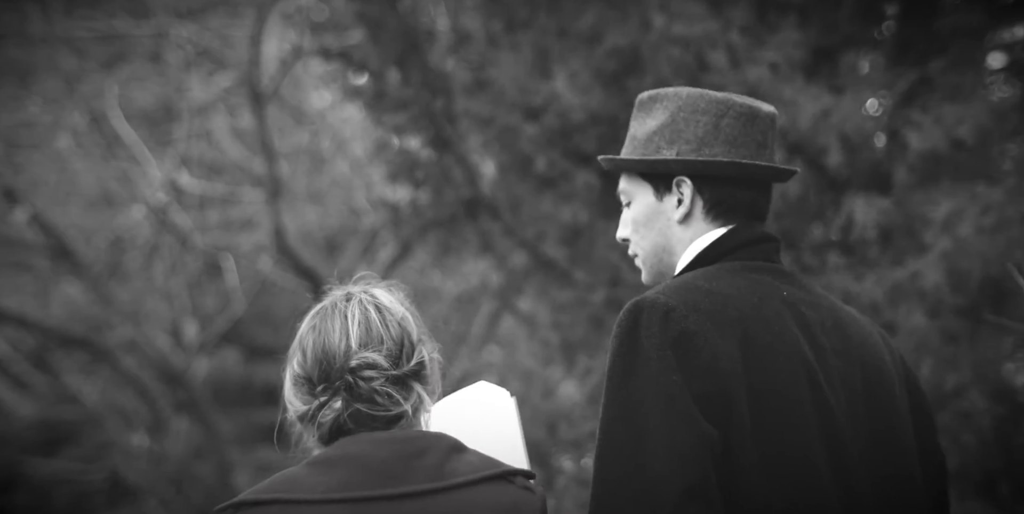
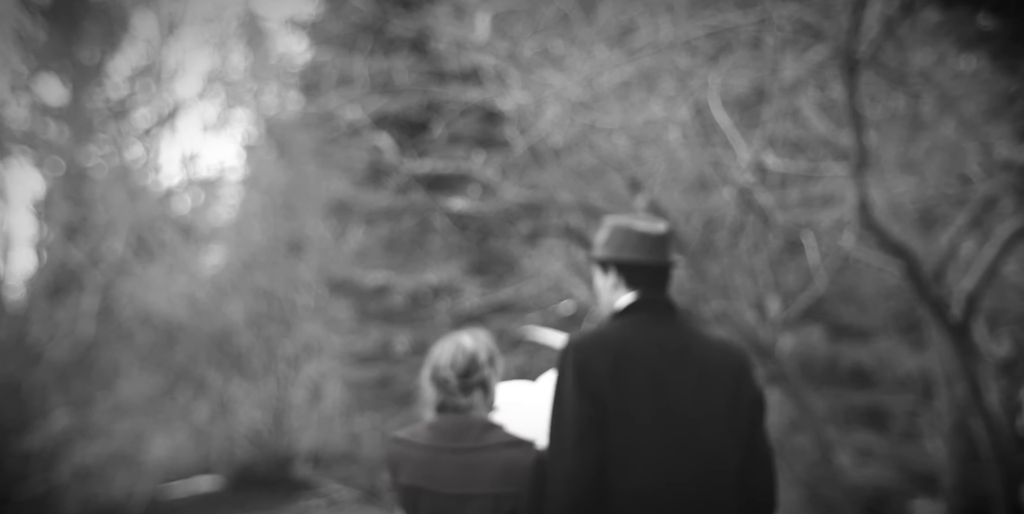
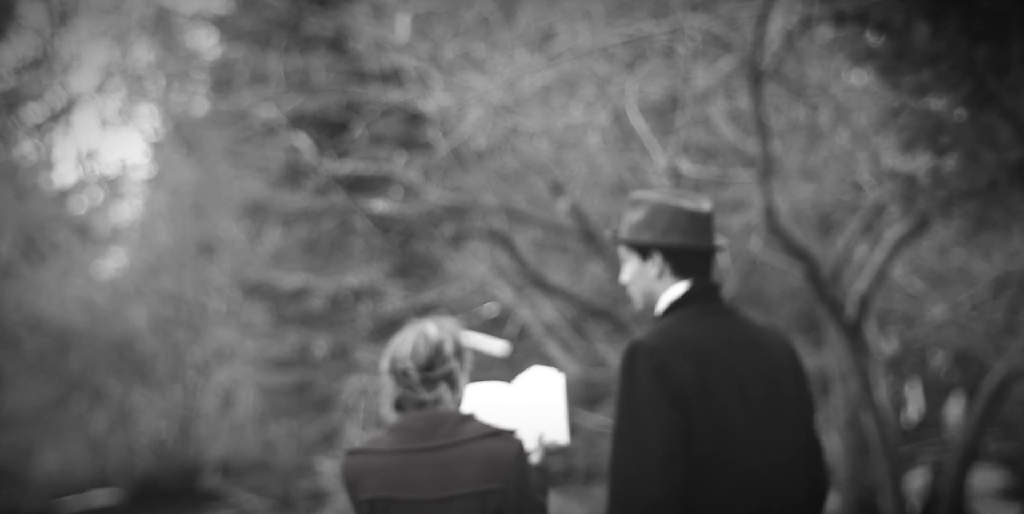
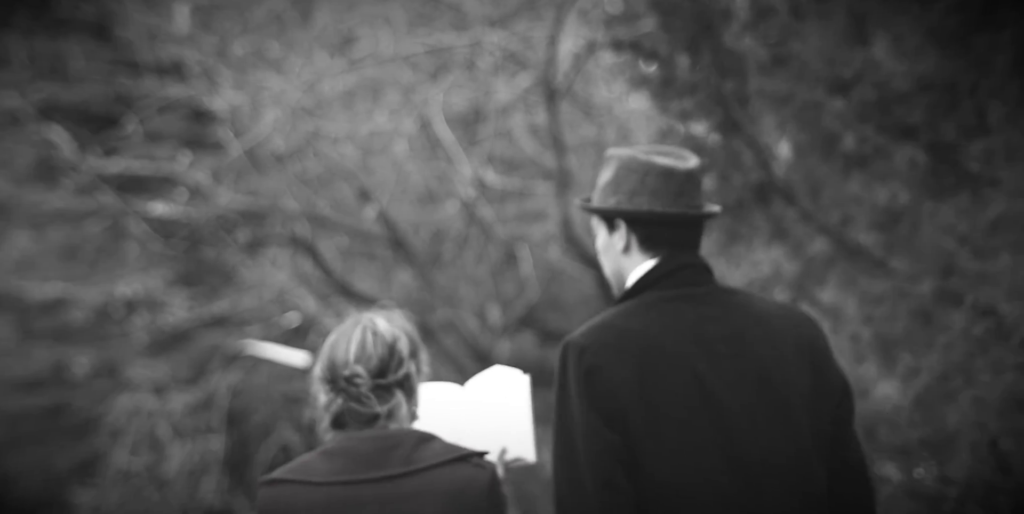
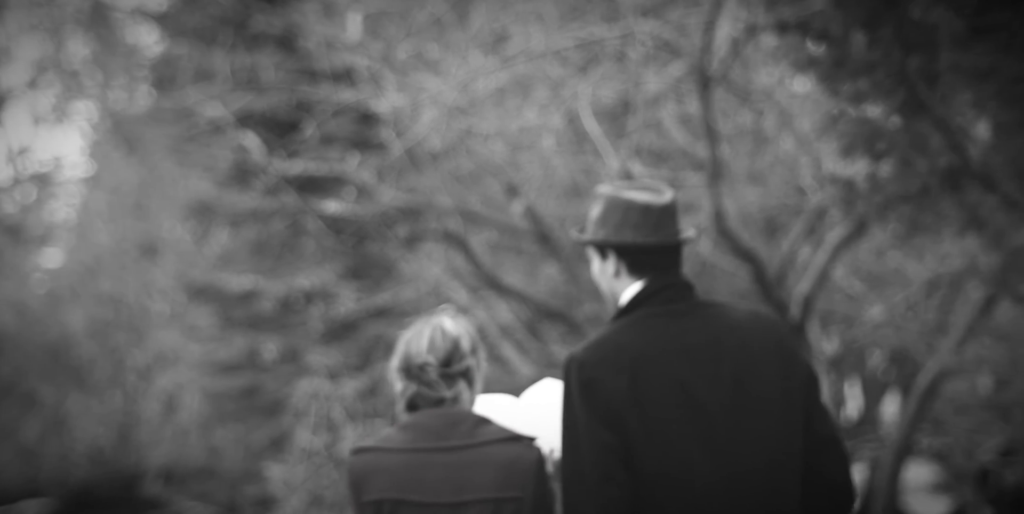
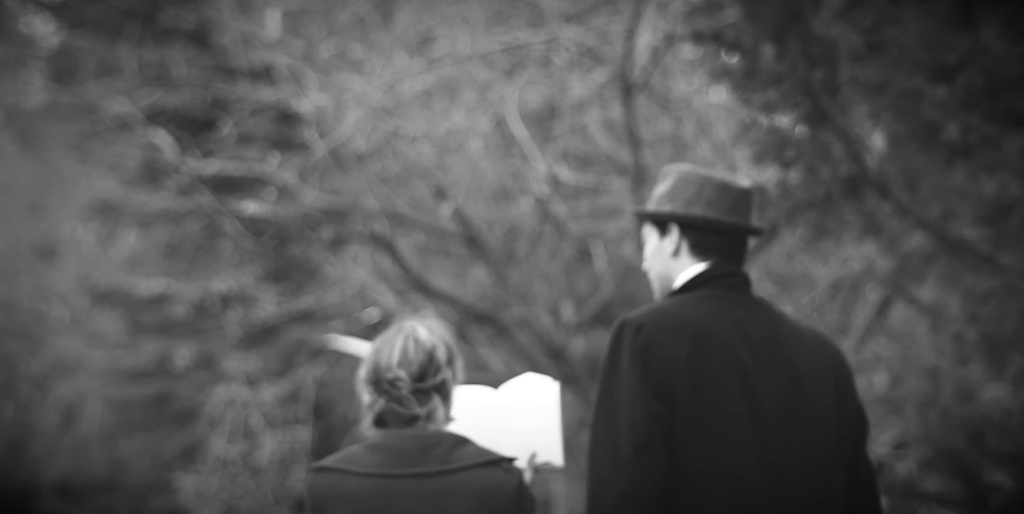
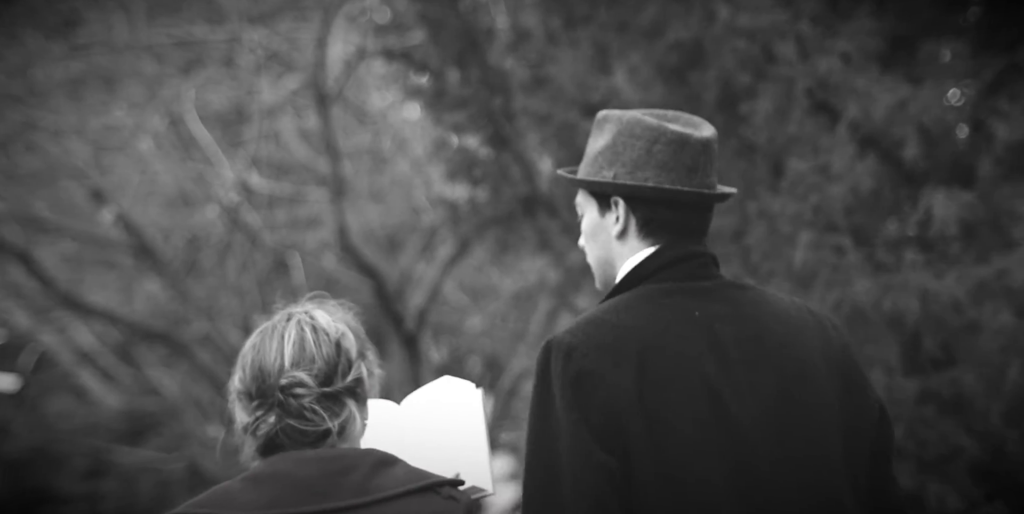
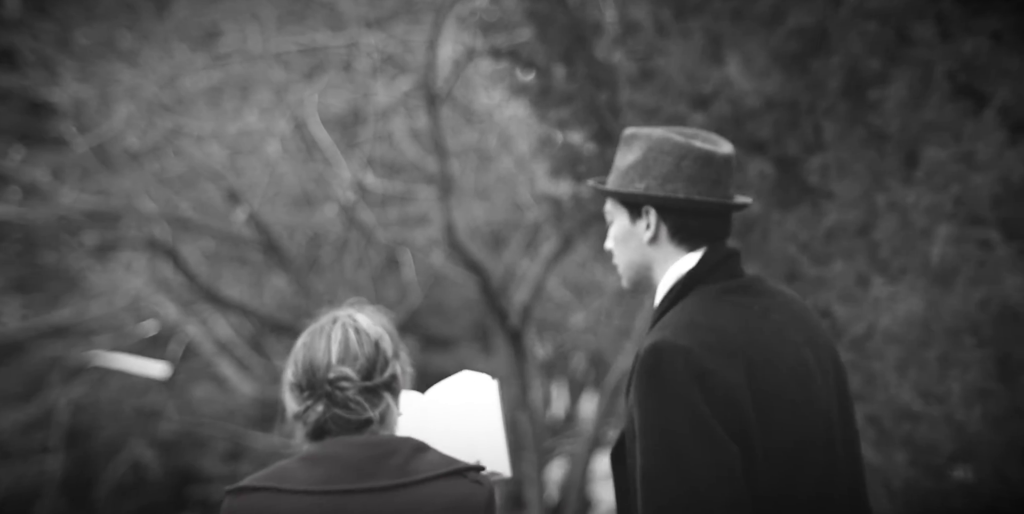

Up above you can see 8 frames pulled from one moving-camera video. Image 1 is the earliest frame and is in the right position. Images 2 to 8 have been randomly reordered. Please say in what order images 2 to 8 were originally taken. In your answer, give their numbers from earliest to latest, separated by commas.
7, 8, 4, 6, 5, 3, 2
